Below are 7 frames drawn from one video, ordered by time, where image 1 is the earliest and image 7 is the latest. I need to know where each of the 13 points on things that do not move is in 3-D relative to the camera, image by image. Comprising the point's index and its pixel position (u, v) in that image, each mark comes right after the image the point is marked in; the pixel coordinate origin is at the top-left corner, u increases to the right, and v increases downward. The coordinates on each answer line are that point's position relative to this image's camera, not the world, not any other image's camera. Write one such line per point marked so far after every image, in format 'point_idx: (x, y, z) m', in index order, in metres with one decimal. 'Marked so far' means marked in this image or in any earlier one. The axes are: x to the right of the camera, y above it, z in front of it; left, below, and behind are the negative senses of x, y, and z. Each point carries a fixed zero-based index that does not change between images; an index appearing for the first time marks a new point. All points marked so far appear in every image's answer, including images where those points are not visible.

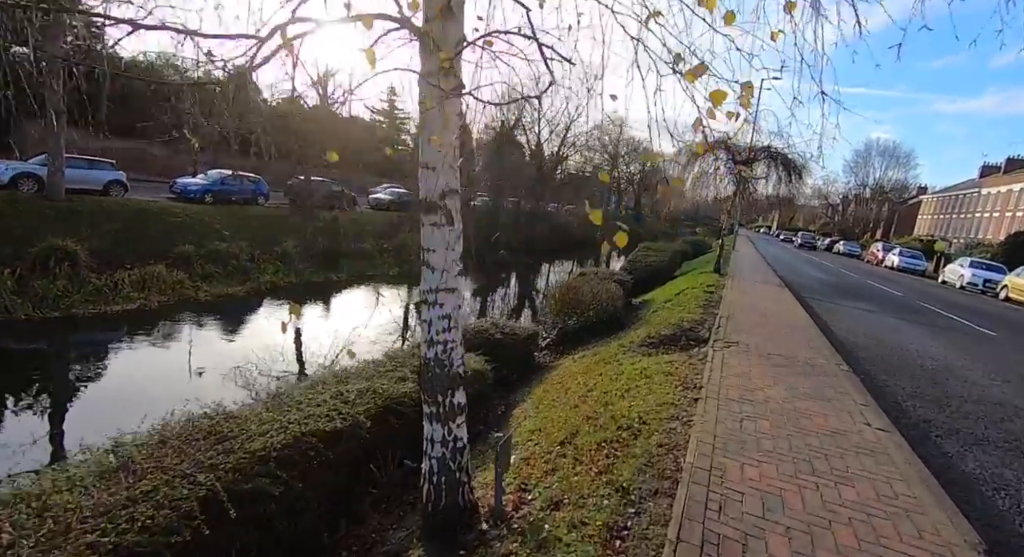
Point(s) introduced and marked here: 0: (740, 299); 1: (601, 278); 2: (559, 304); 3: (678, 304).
0: (+4.7, -0.5, +10.2) m
1: (+2.1, 0.0, +11.9) m
2: (+0.9, -0.5, +10.1) m
3: (+3.2, -0.5, +9.9) m
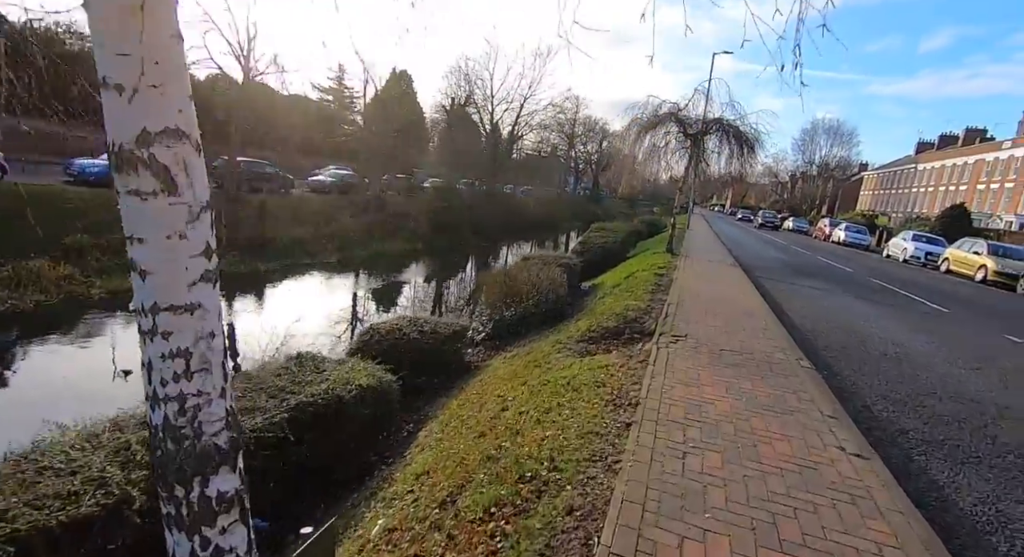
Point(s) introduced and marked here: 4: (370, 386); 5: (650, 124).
0: (+3.4, -0.1, +9.5) m
1: (+0.8, +0.3, +10.9) m
2: (-0.3, -0.3, +9.1) m
3: (+2.0, -0.2, +9.1) m
4: (-1.3, -0.9, +4.3) m
5: (+3.9, +4.4, +14.2) m
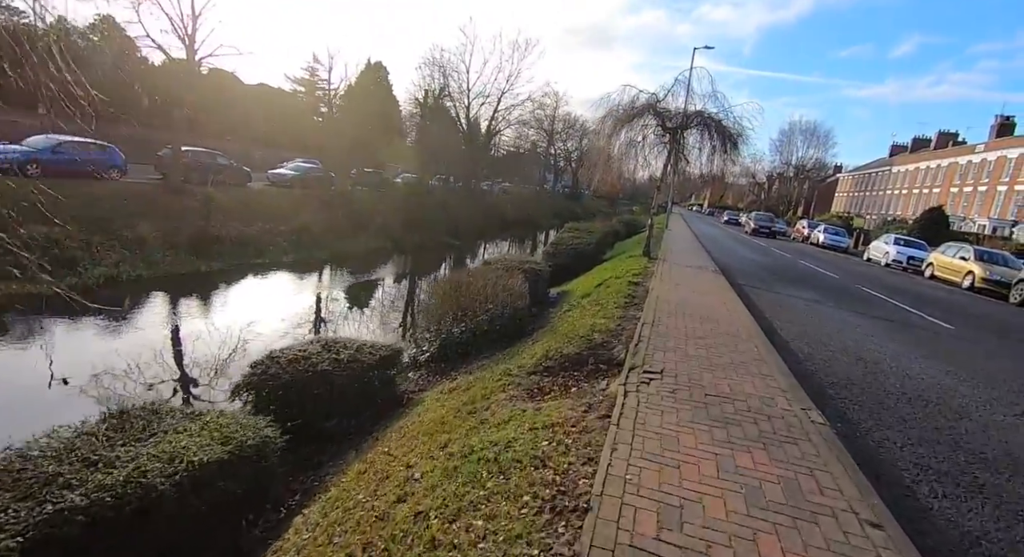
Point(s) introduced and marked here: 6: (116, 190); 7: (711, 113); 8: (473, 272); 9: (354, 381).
0: (+2.7, -0.3, +8.4) m
1: (0.0, +0.2, +9.7) m
2: (-1.0, -0.4, +7.8) m
3: (+1.3, -0.4, +8.0) m
4: (-1.8, -1.1, +3.1) m
5: (+3.0, +4.2, +13.1) m
6: (-13.2, +3.0, +16.8) m
7: (+5.0, +4.2, +12.8) m
8: (-0.7, +0.1, +9.2) m
9: (-1.6, -1.0, +4.9) m
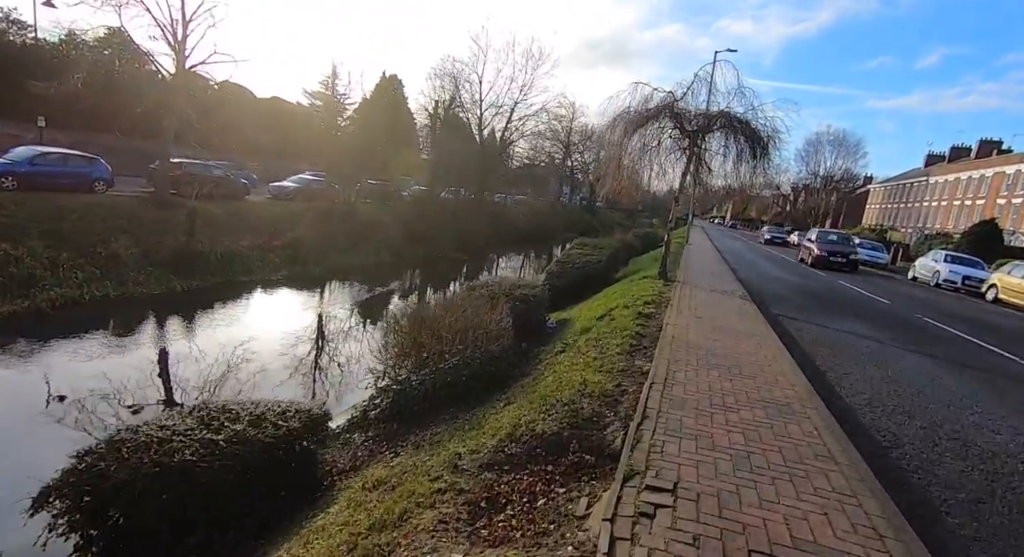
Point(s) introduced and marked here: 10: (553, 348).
0: (+2.4, -0.7, +6.7) m
1: (-0.2, -0.3, +8.2) m
2: (-1.3, -0.8, +6.3) m
3: (+1.0, -0.8, +6.4) m
4: (-2.3, -1.4, +1.6) m
5: (+2.9, +3.7, +11.6) m
6: (-13.1, +2.4, +15.9) m
7: (+5.0, +3.6, +11.2) m
8: (-0.9, -0.3, +7.7) m
9: (-1.9, -1.3, +3.5) m
10: (+0.6, -0.9, +6.9) m
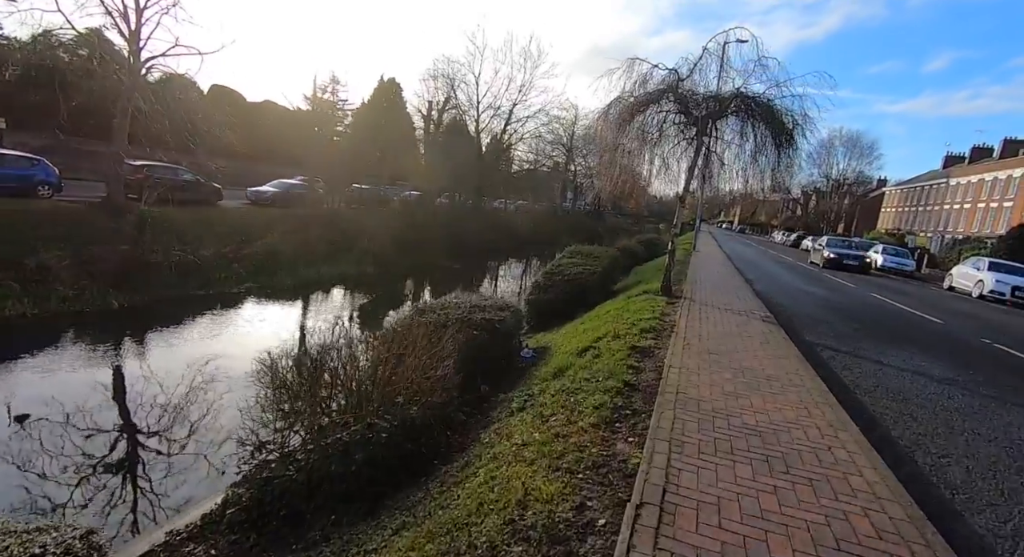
0: (+1.9, -0.9, +4.8) m
1: (-0.8, -0.5, +6.3) m
2: (-1.9, -1.1, +4.5) m
3: (+0.5, -1.0, +4.5) m
4: (-2.9, -1.6, -0.3) m
5: (+2.4, +3.4, +9.7) m
6: (-13.6, +2.0, +14.2) m
7: (+4.5, +3.4, +9.3) m
8: (-1.5, -0.6, +5.8) m
9: (-2.5, -1.6, +1.6) m
10: (0.0, -1.2, +5.1) m
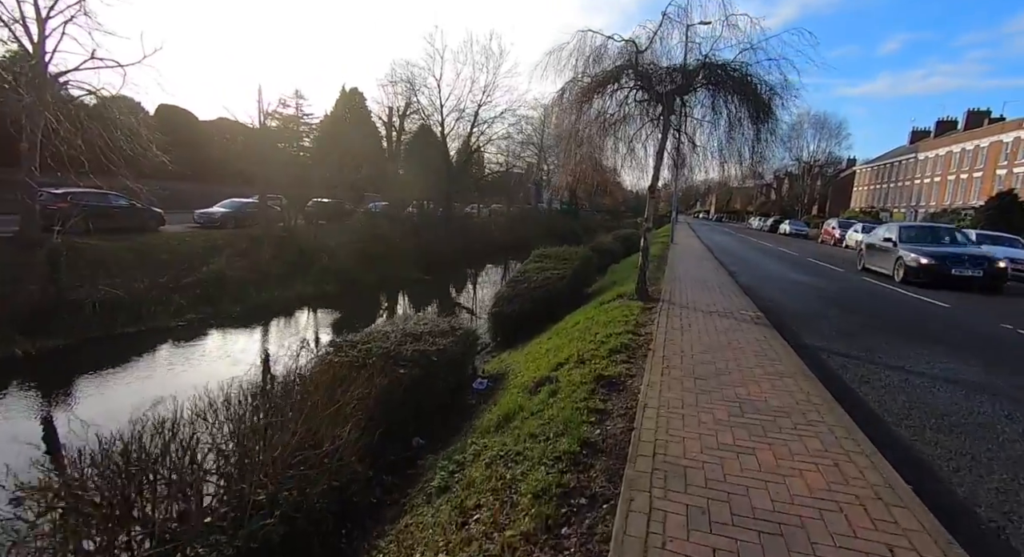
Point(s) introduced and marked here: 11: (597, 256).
0: (+1.3, -1.0, +3.6) m
1: (-1.4, -0.8, +5.0) m
2: (-2.4, -1.4, +3.1) m
3: (-0.1, -1.2, +3.2) m
4: (-3.2, -2.0, -1.7) m
5: (+1.4, +3.3, +8.5) m
6: (-14.6, +0.7, +12.5) m
7: (+3.4, +3.4, +8.2) m
8: (-2.1, -0.9, +4.5) m
9: (-2.9, -1.9, +0.2) m
10: (-0.5, -1.4, +3.8) m
11: (+3.0, +0.8, +17.3) m
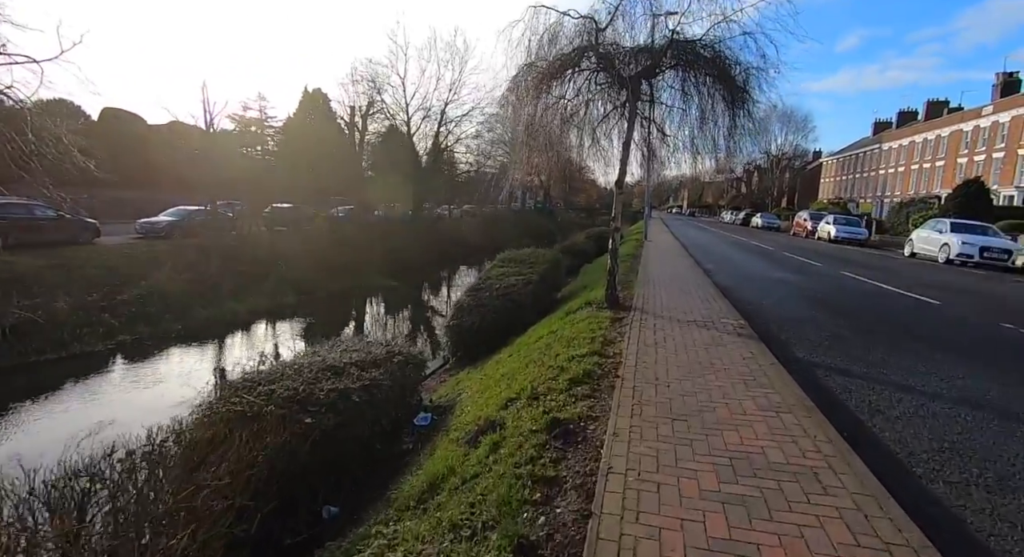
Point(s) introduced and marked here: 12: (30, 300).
0: (+0.8, -1.1, +2.7) m
1: (-1.9, -1.0, +4.0) m
2: (-2.8, -1.6, +2.0) m
3: (-0.5, -1.4, +2.2) m
4: (-3.4, -2.2, -2.8) m
5: (+0.6, +3.2, +7.6) m
6: (-15.5, +0.1, +10.8) m
7: (+2.6, +3.4, +7.3) m
8: (-2.6, -1.1, +3.4) m
9: (-3.2, -2.2, -0.9) m
10: (-1.0, -1.6, +2.8) m
11: (+1.9, +0.7, +16.5) m
12: (-12.8, -0.6, +13.4) m
